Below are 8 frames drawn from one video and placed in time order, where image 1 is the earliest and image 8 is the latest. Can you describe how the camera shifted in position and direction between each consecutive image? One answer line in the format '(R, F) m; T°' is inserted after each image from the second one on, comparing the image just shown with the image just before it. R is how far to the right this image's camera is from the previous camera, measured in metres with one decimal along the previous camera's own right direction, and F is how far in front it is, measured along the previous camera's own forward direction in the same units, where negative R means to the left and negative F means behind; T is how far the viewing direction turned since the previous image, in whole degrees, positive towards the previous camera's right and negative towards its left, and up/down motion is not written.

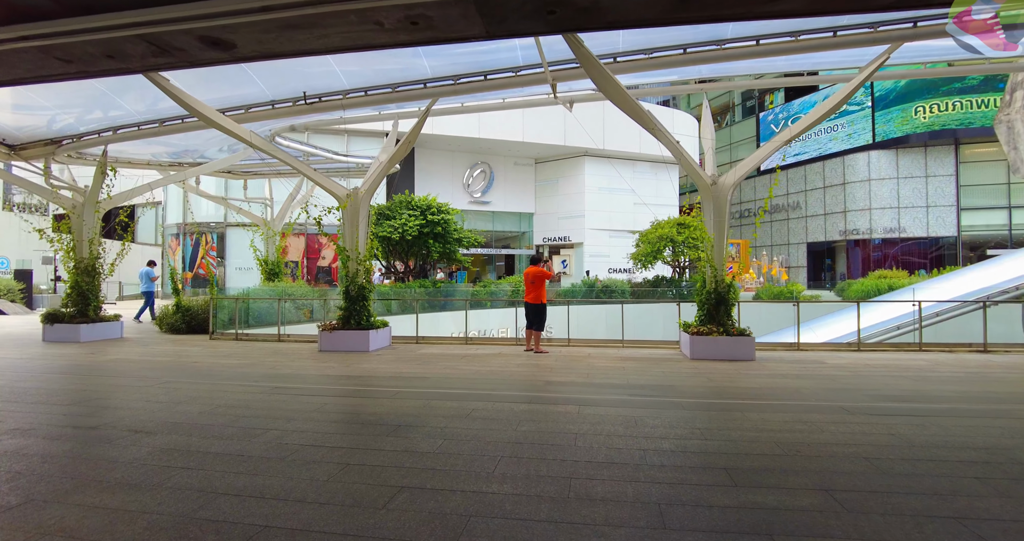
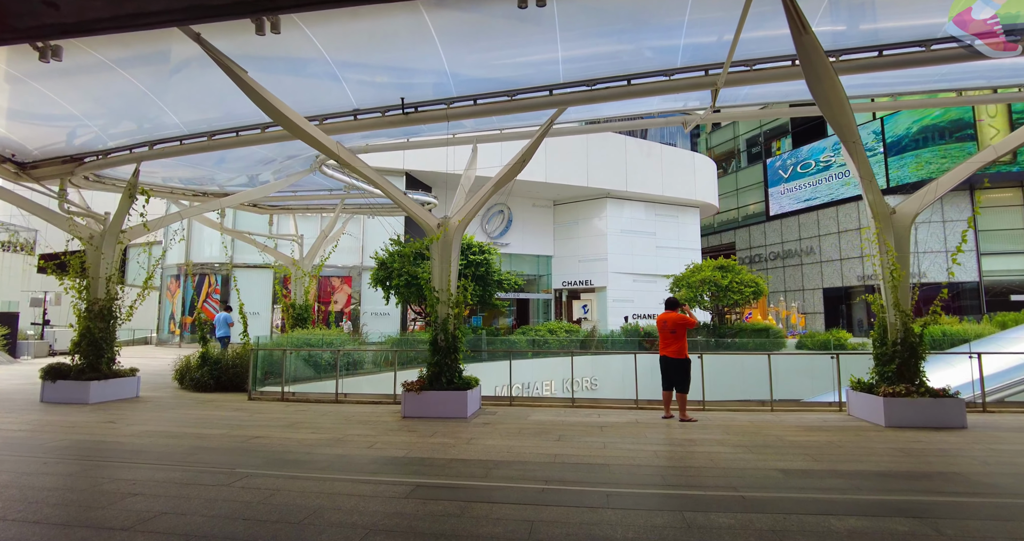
(-2.8, +2.1) m; +2°
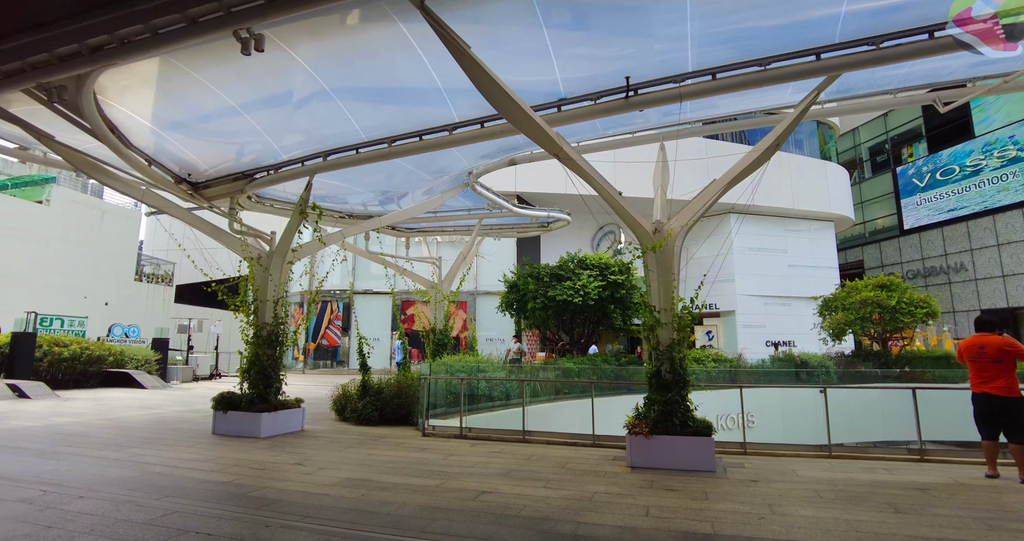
(-2.7, +1.5) m; -8°
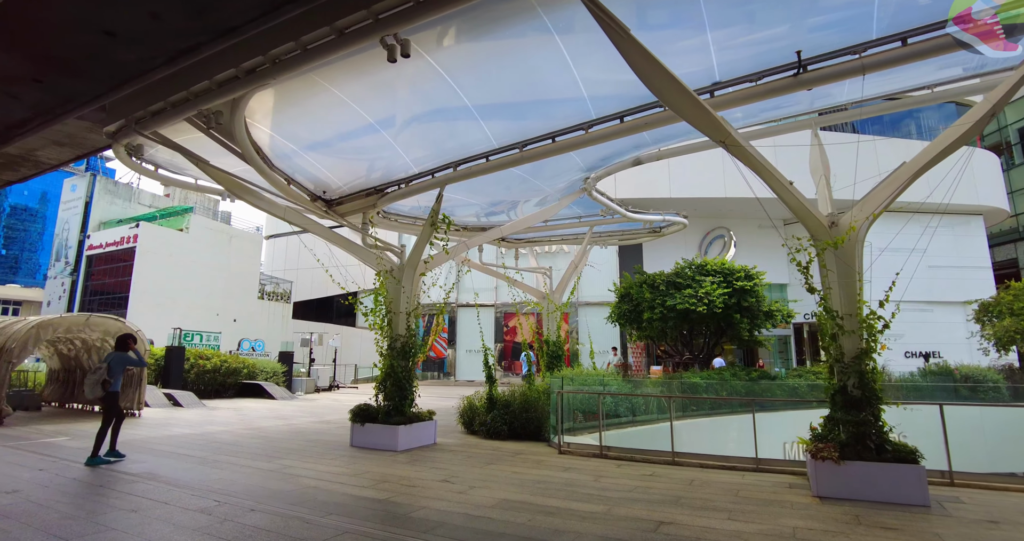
(-1.1, +0.5) m; -9°
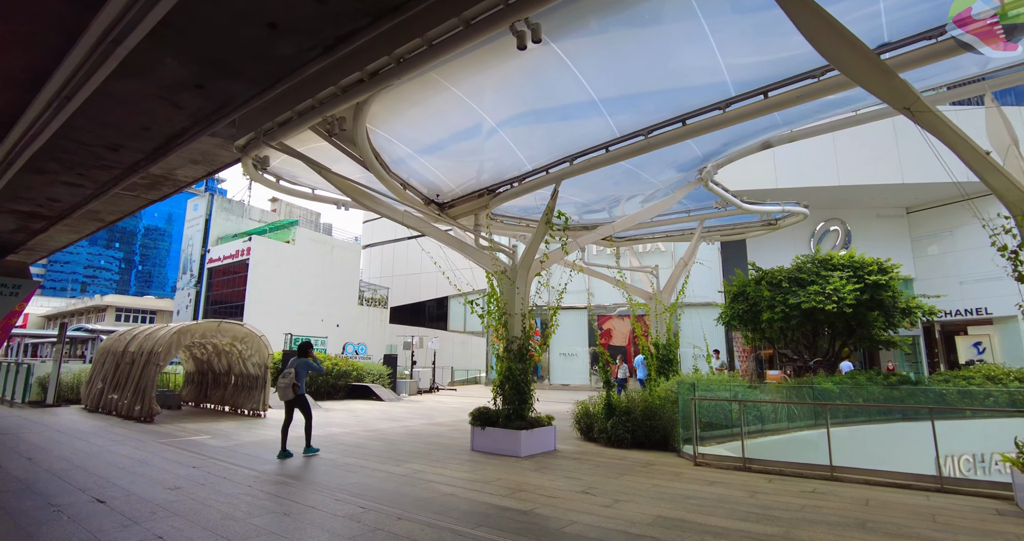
(-0.9, +0.4) m; -8°
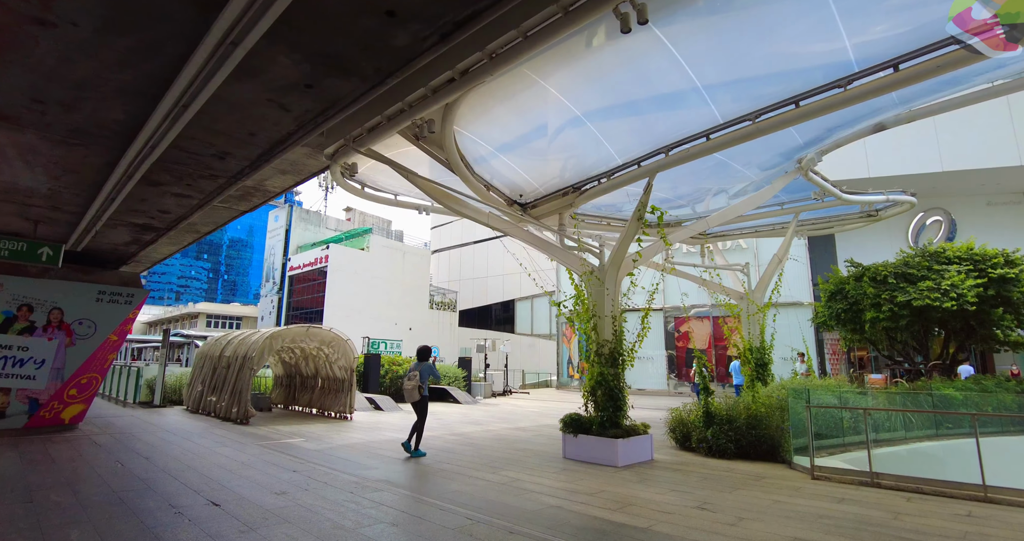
(-0.6, +0.3) m; -6°
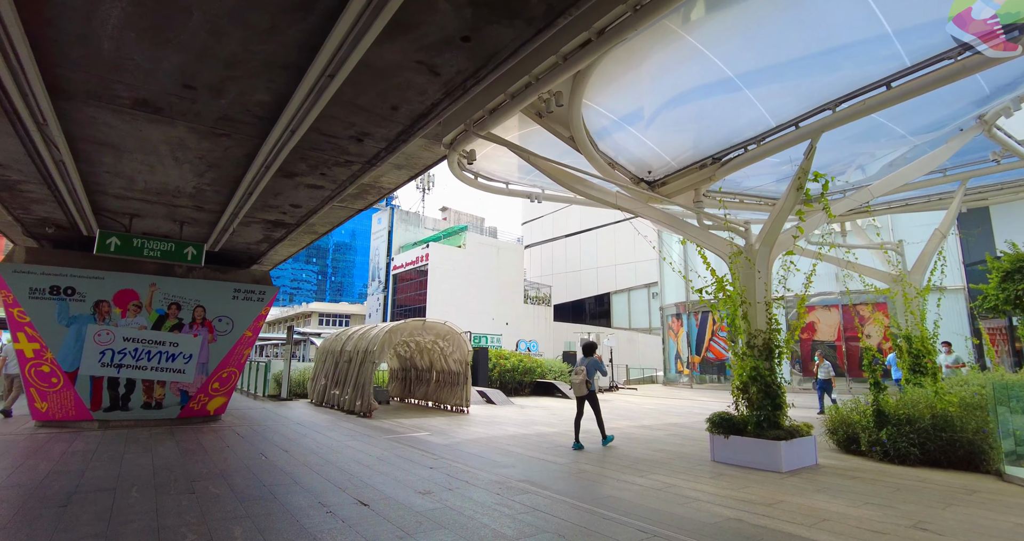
(-0.8, +0.6) m; -9°
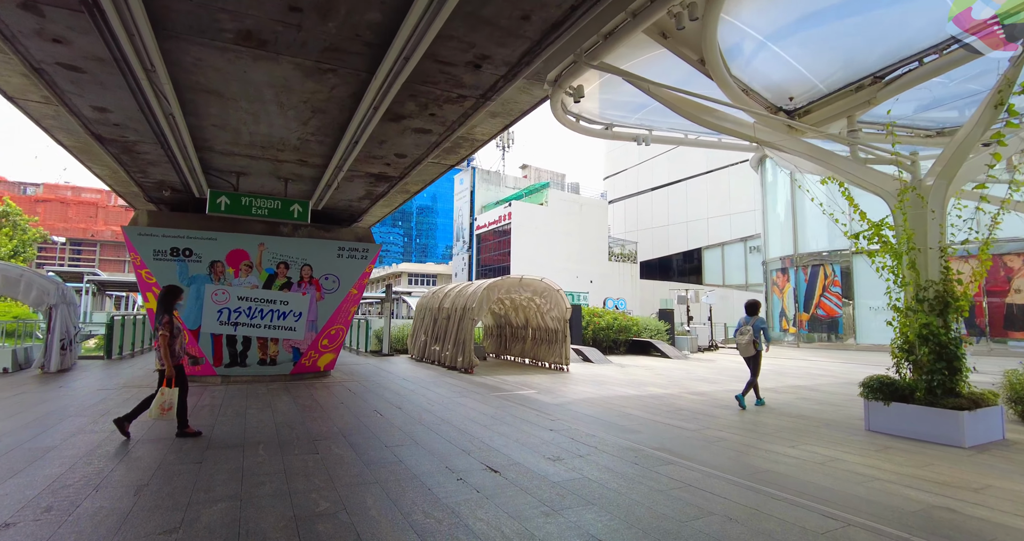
(-0.6, +0.6) m; -9°
